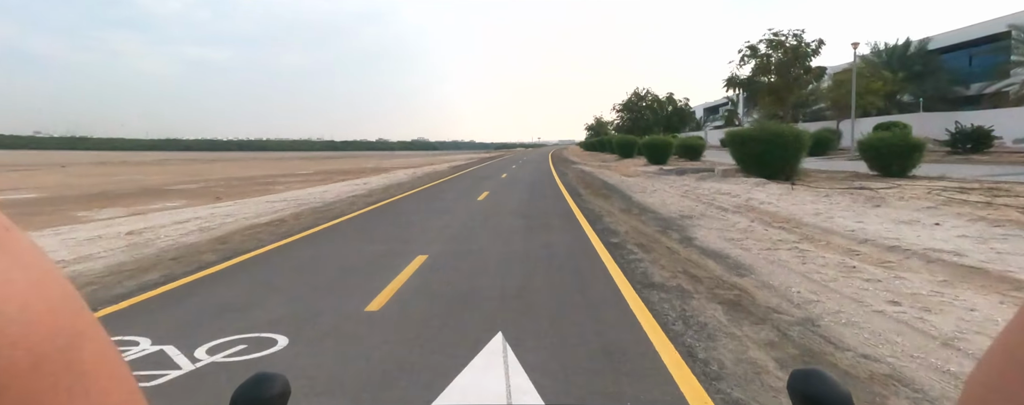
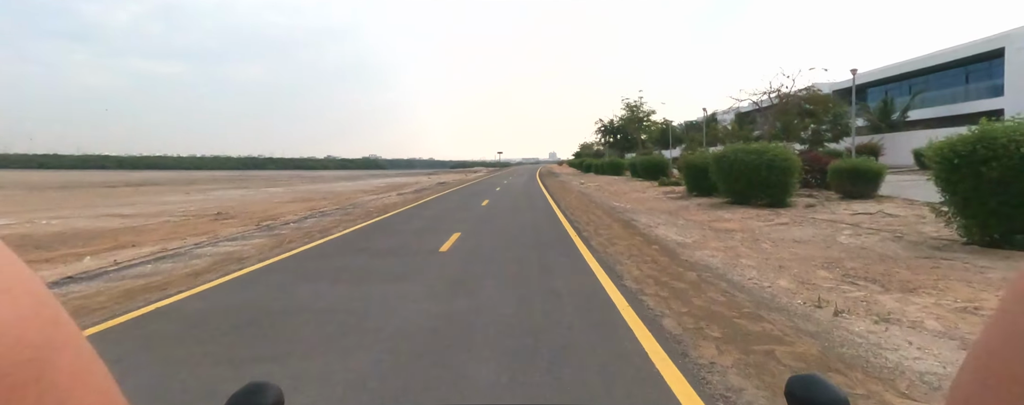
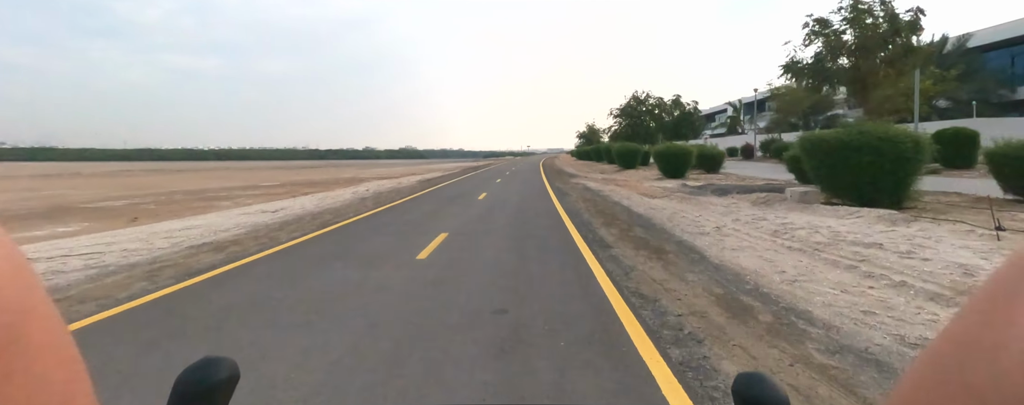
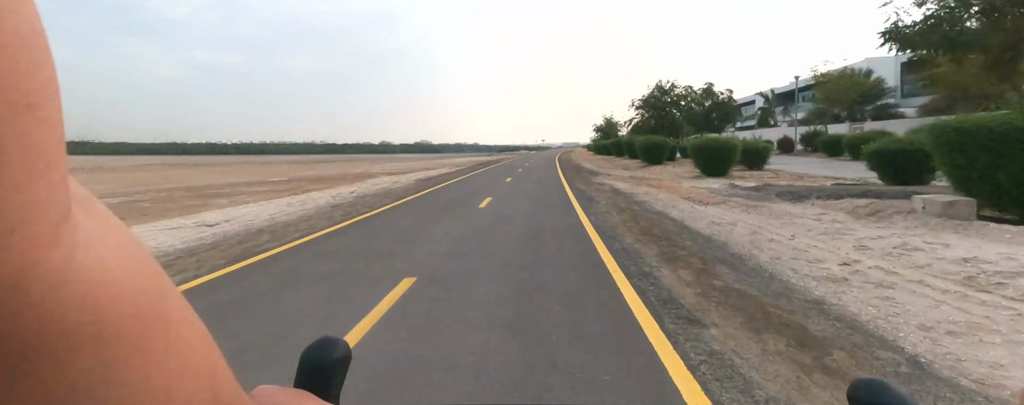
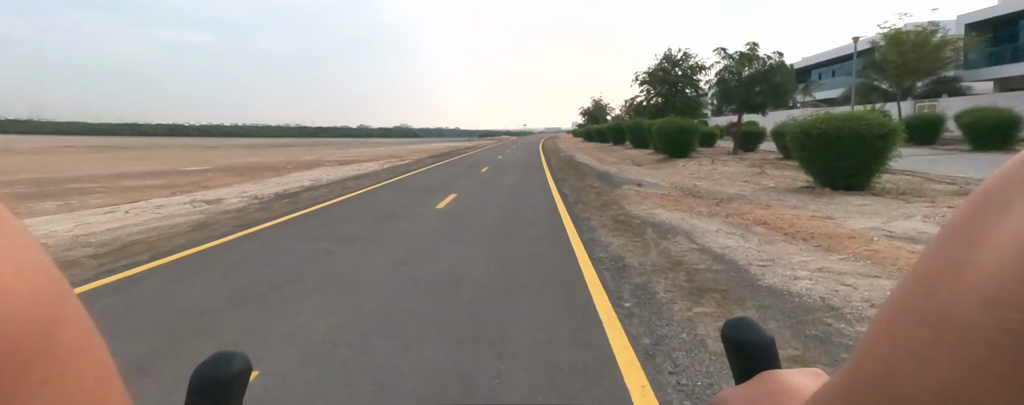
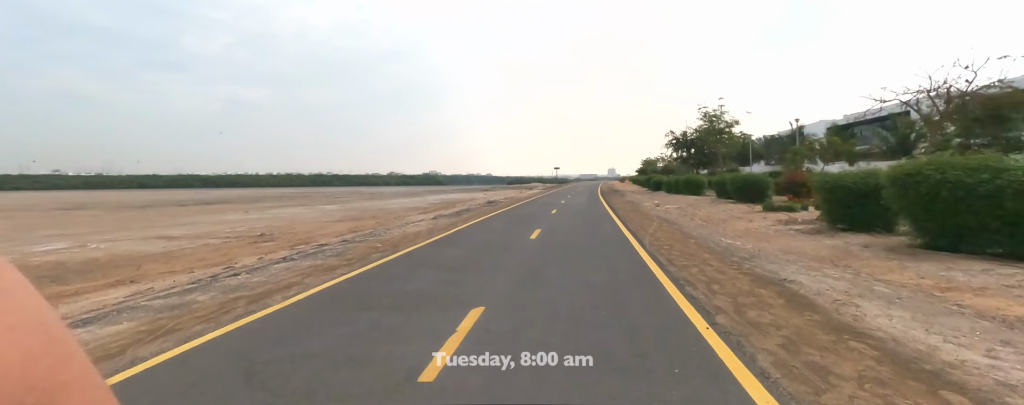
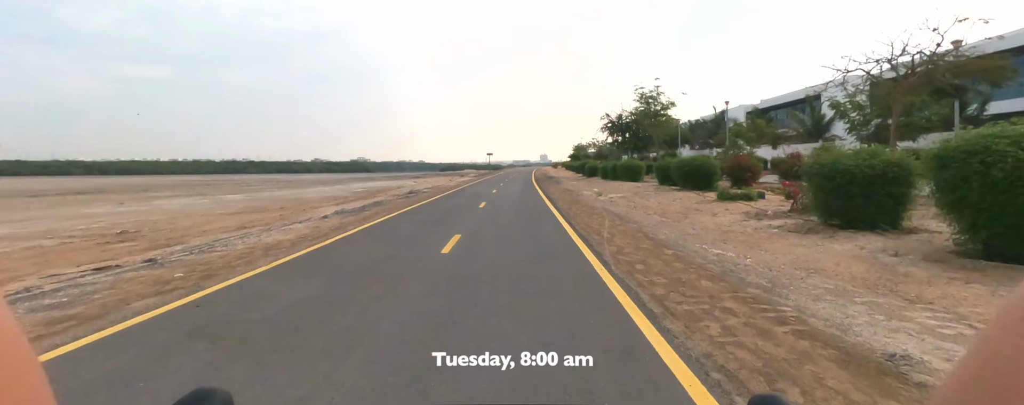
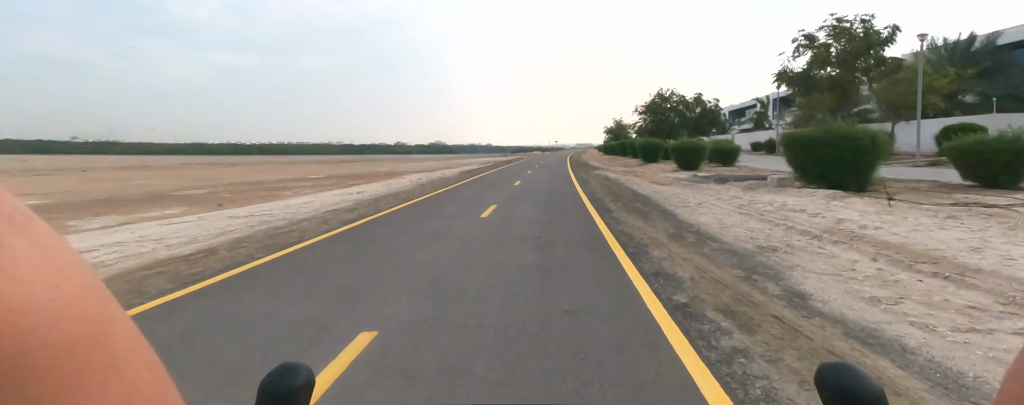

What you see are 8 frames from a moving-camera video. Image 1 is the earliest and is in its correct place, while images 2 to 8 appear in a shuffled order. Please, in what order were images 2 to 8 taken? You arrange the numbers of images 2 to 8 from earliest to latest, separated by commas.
8, 3, 4, 5, 2, 6, 7
